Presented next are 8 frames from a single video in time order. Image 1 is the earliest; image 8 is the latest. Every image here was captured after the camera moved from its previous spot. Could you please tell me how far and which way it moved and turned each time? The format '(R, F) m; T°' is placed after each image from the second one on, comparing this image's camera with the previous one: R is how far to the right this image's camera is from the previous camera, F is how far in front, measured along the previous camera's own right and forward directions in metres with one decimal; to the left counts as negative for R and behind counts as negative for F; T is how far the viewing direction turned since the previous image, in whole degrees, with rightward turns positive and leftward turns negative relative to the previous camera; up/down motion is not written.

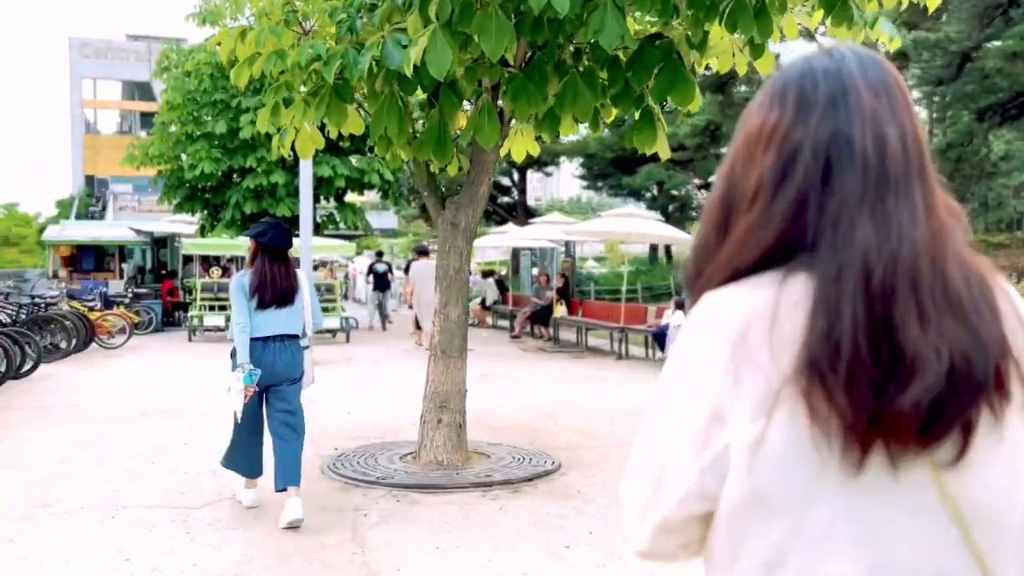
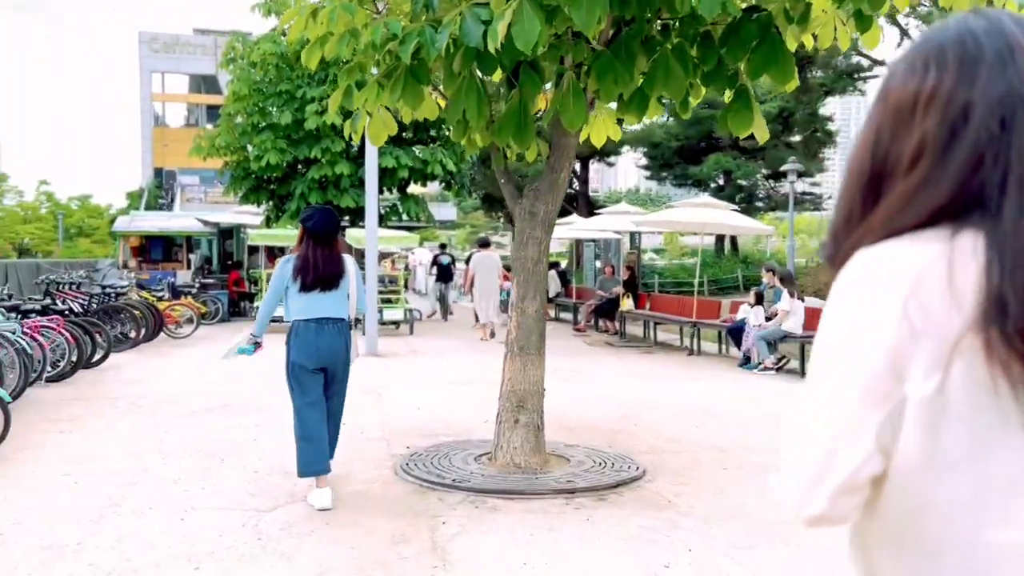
(-0.2, +0.4) m; -4°
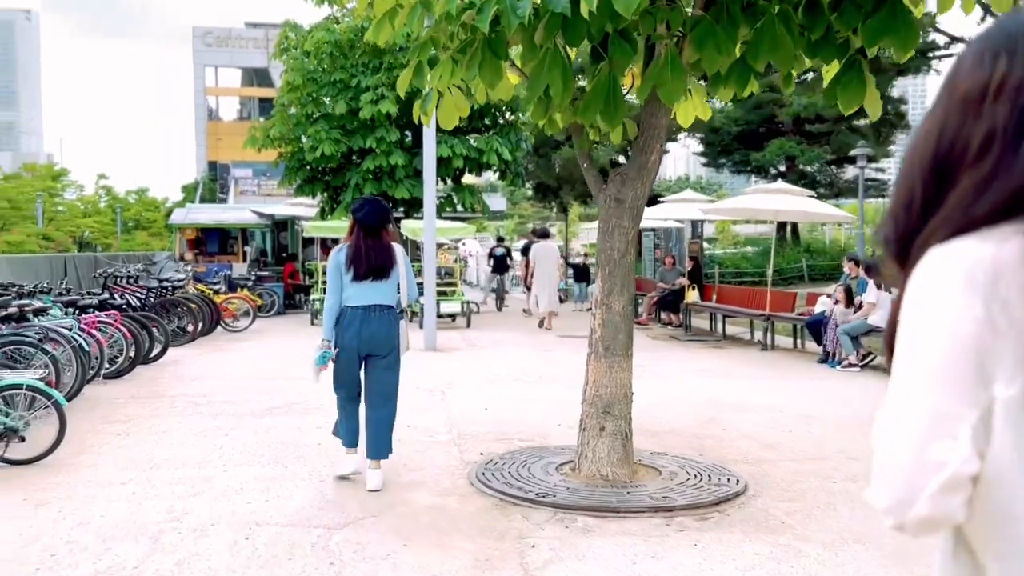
(-0.3, +0.5) m; -3°
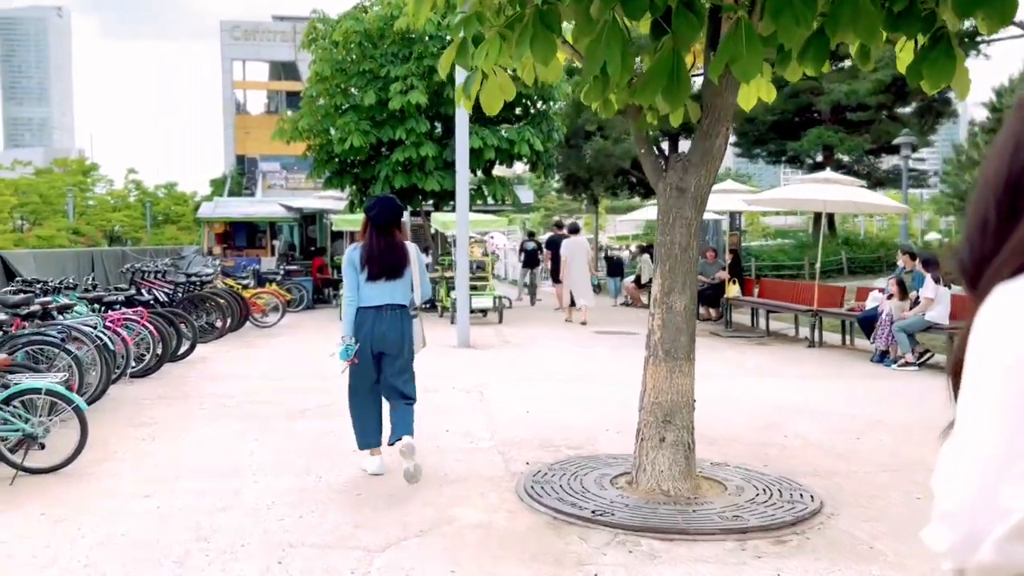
(-0.2, +0.5) m; -2°
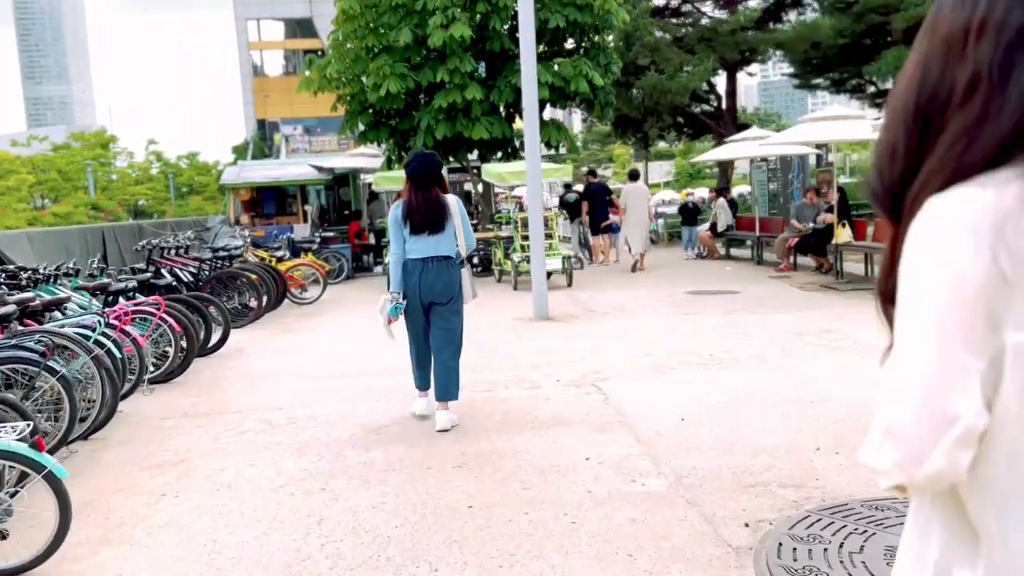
(-0.8, +2.2) m; -2°
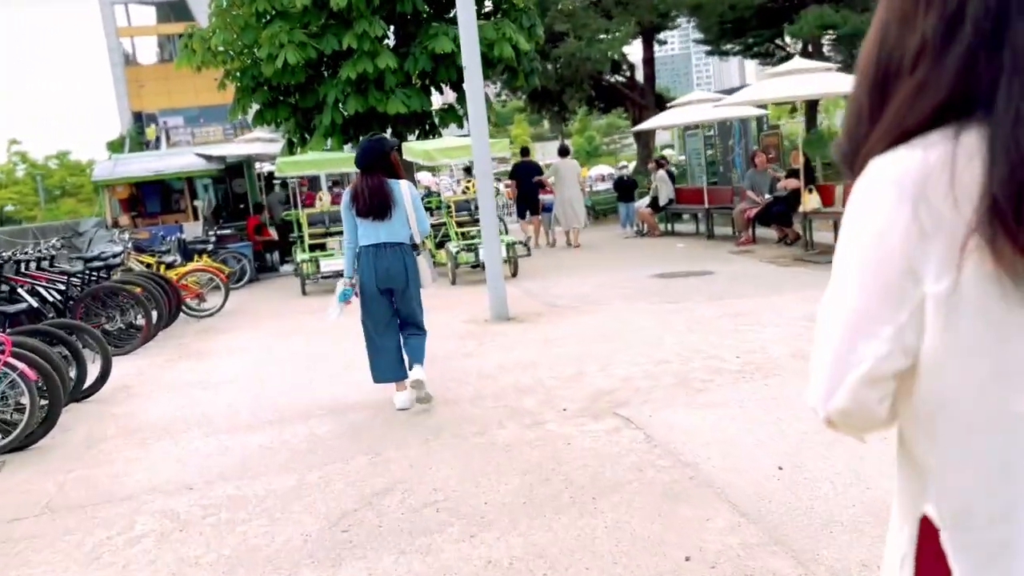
(-0.5, +1.9) m; +7°
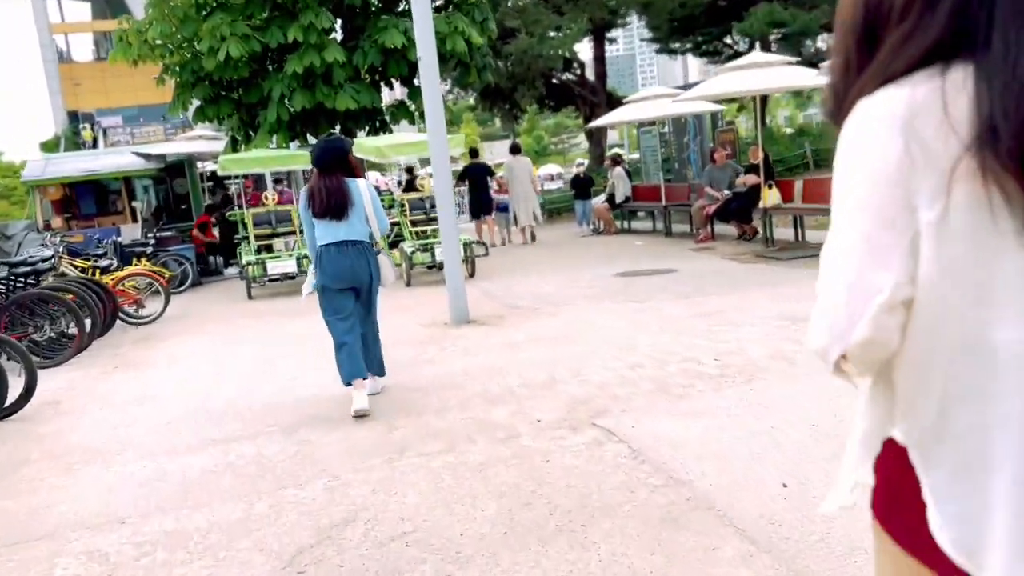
(-0.1, +0.5) m; +3°
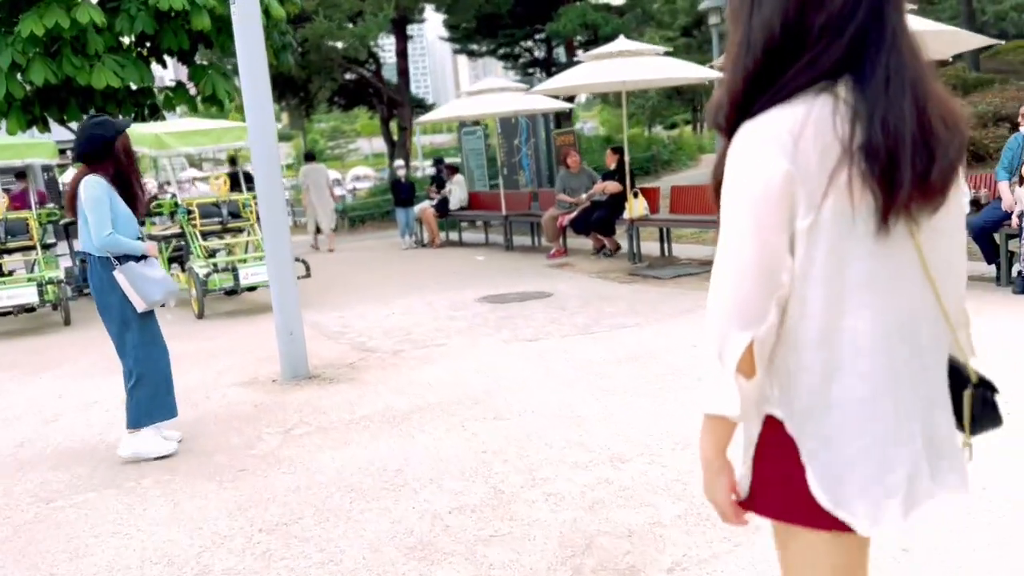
(-0.7, +2.5) m; +15°
